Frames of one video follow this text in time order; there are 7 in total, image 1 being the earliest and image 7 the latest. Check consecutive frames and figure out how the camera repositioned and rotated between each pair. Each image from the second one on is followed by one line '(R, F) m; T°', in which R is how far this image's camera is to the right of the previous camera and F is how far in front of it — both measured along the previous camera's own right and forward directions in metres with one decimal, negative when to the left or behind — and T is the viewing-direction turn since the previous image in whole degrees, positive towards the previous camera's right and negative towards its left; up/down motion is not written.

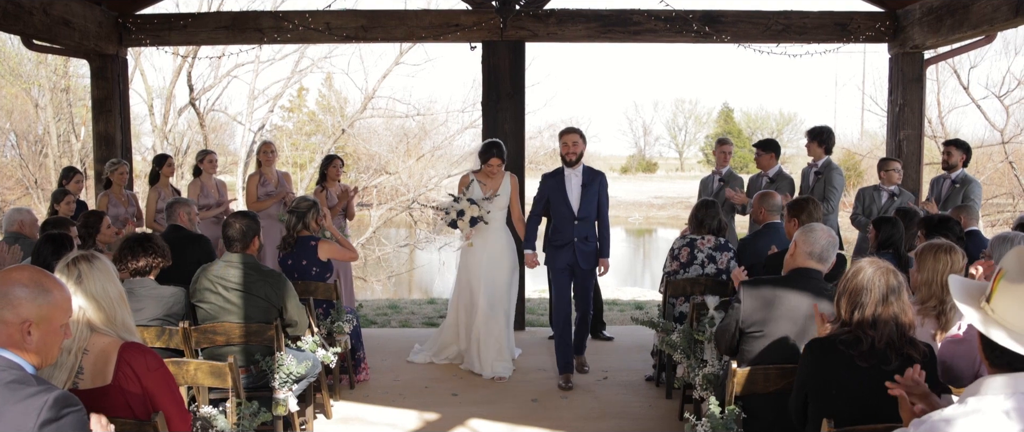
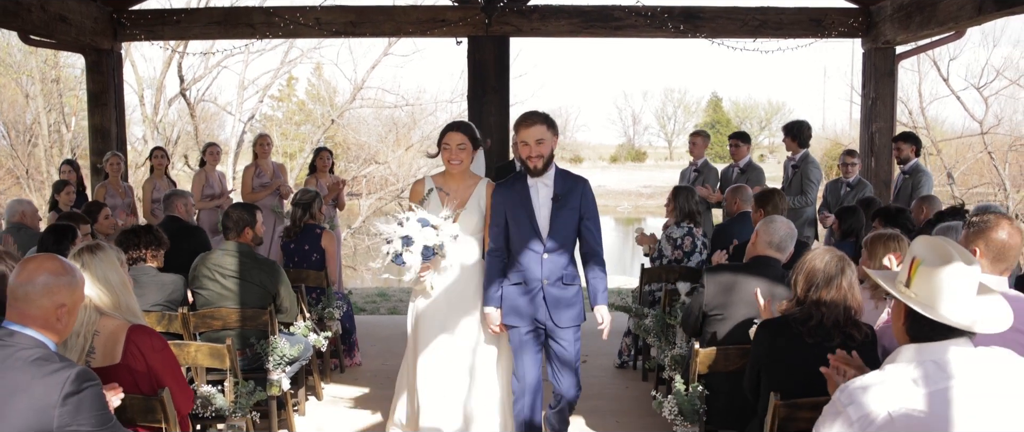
(0.0, -0.2) m; +1°
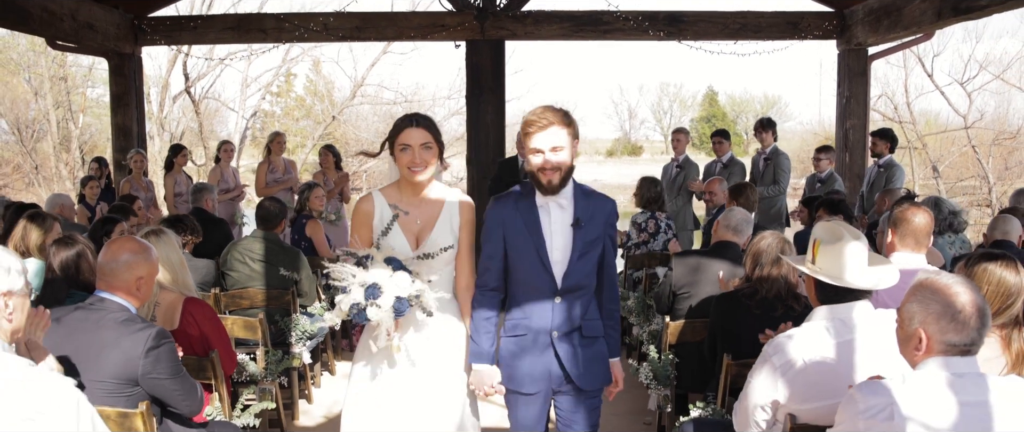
(0.0, -0.5) m; 0°
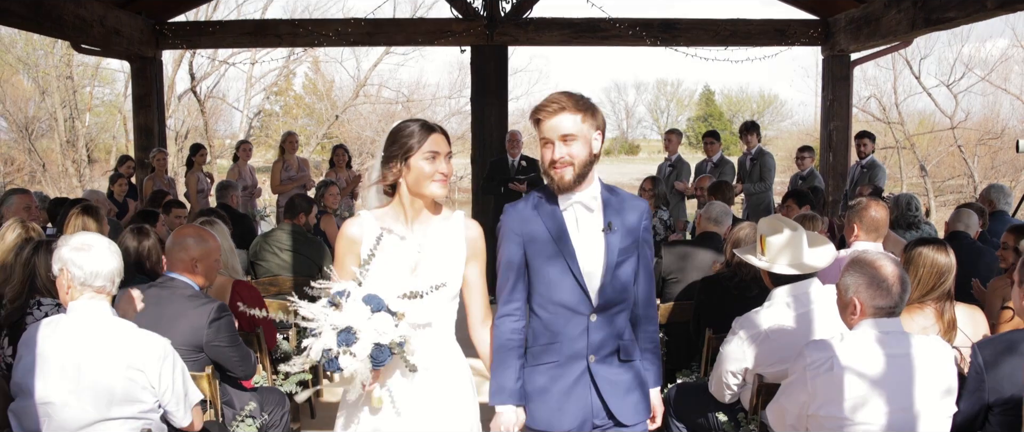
(-0.1, -0.5) m; 0°
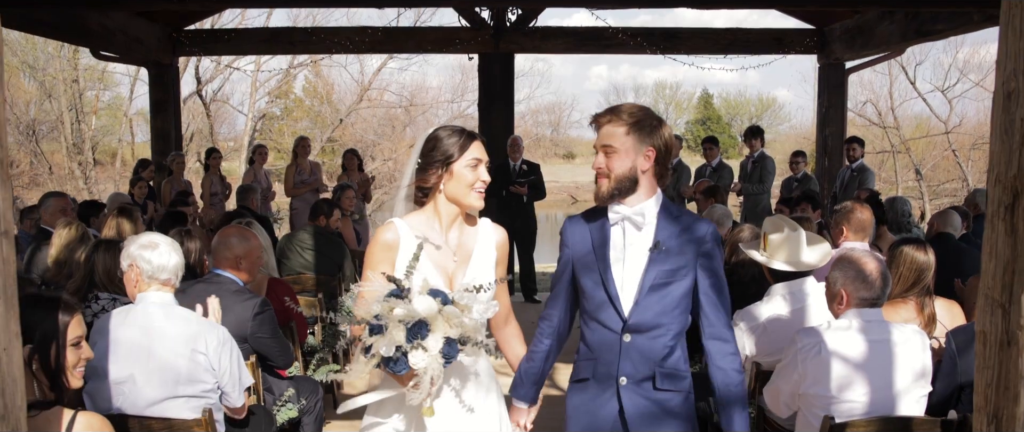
(-0.1, -0.3) m; 0°
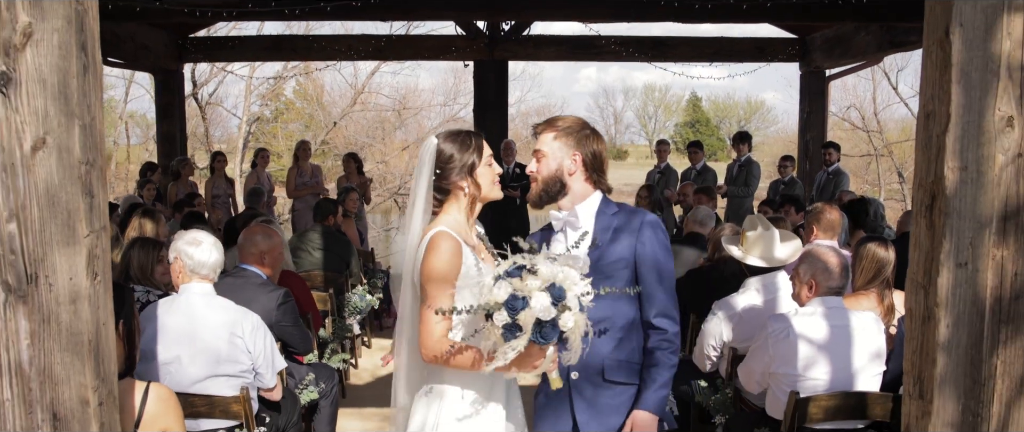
(-0.1, -0.4) m; +1°
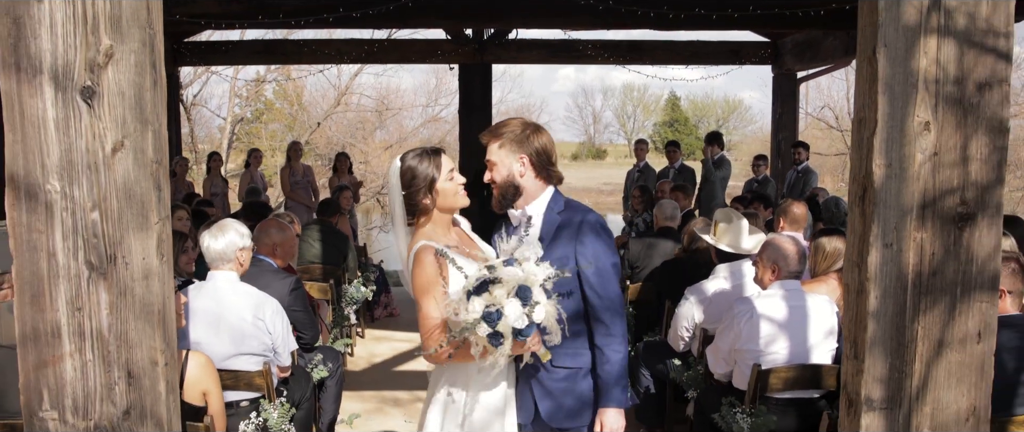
(-0.1, -0.4) m; +1°
